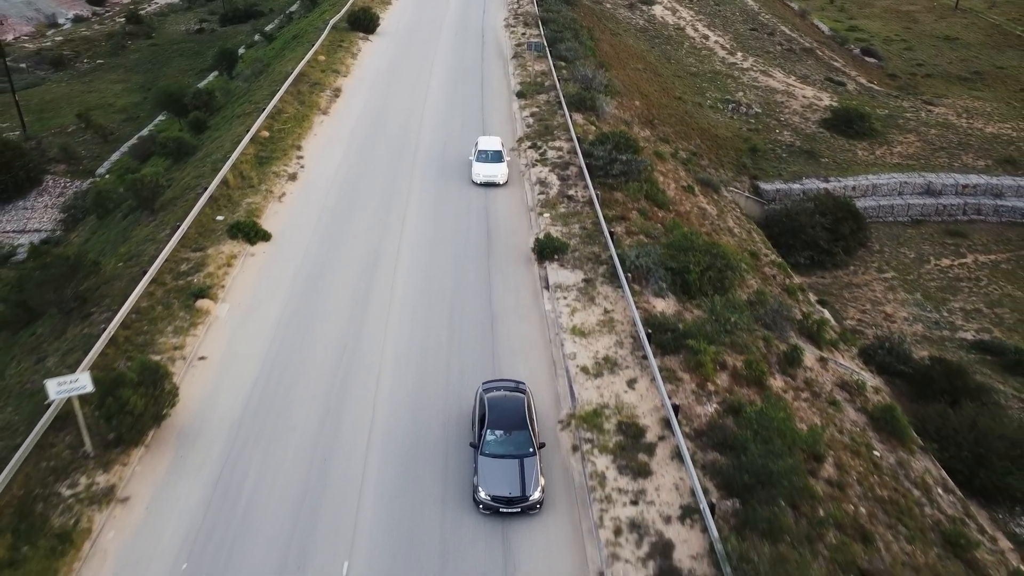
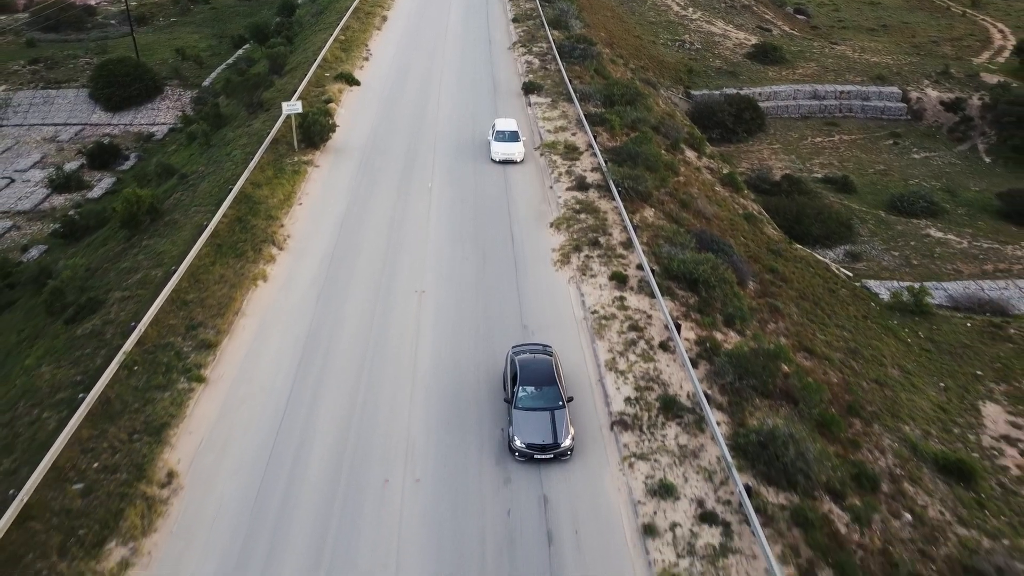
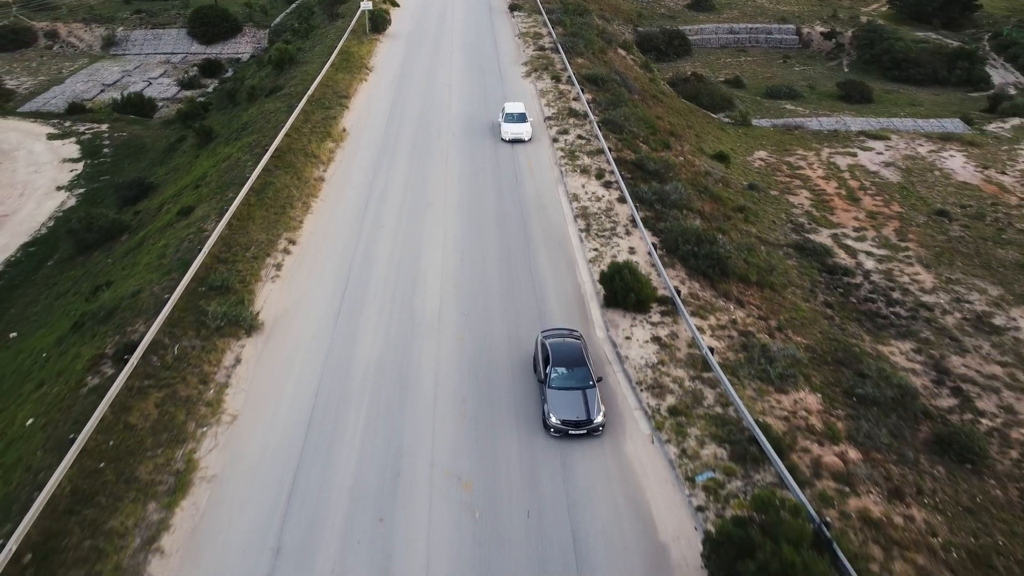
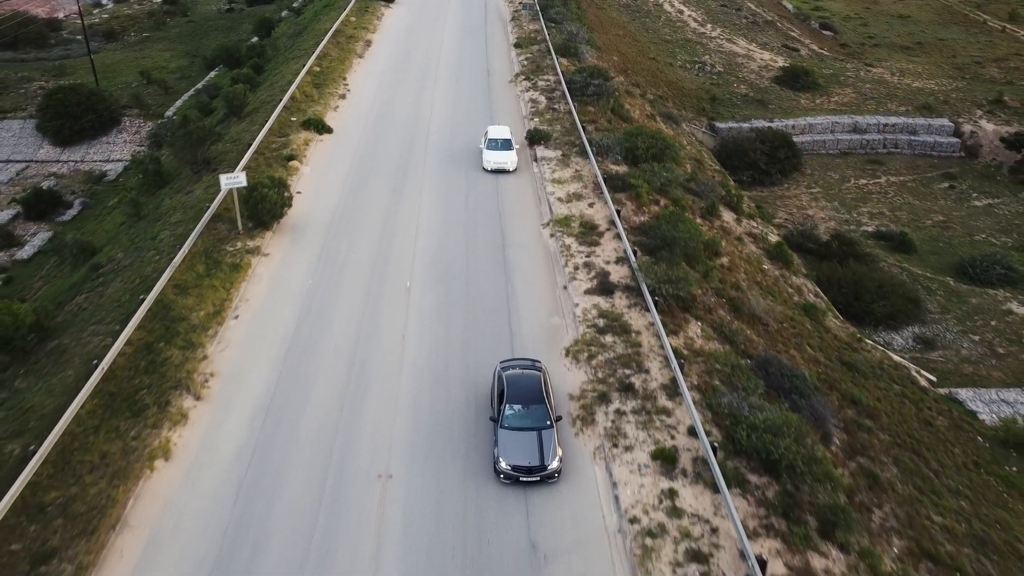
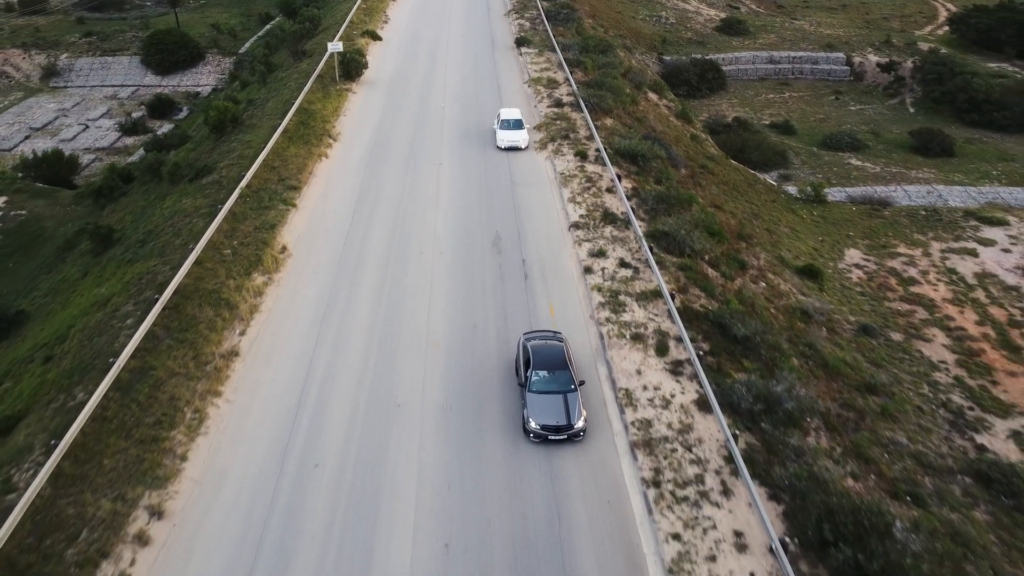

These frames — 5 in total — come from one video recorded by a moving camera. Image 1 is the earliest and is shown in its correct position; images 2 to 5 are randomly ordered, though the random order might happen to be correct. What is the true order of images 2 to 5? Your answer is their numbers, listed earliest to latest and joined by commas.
4, 2, 5, 3
